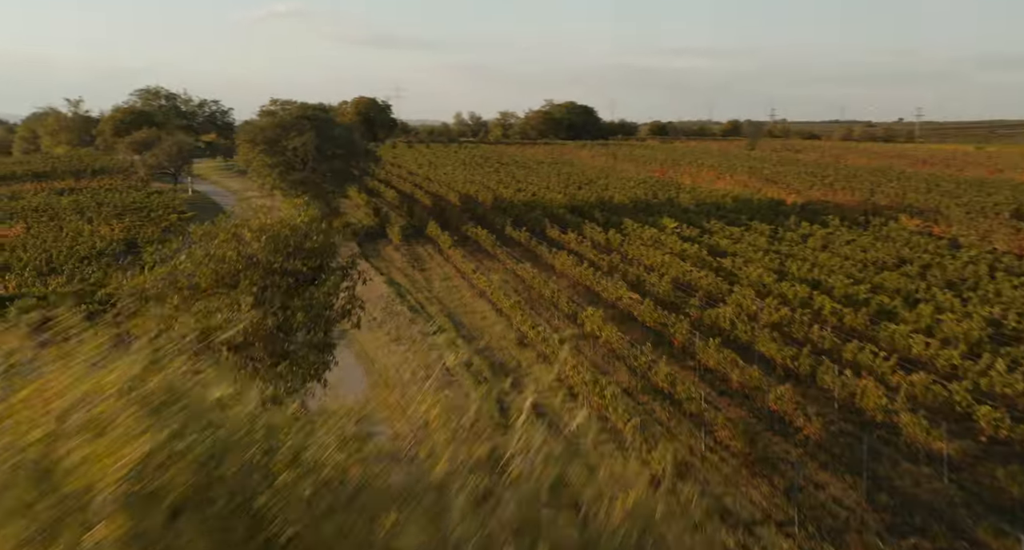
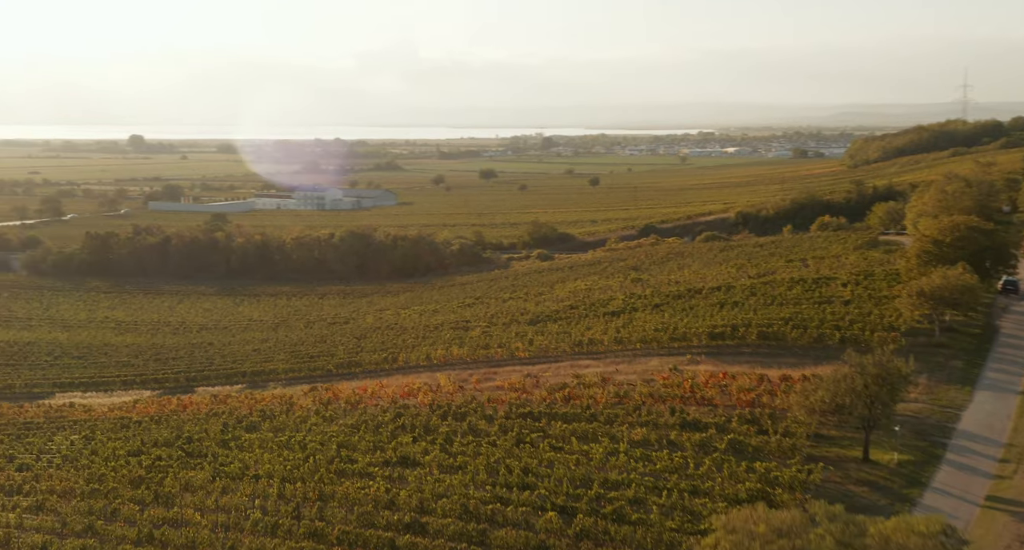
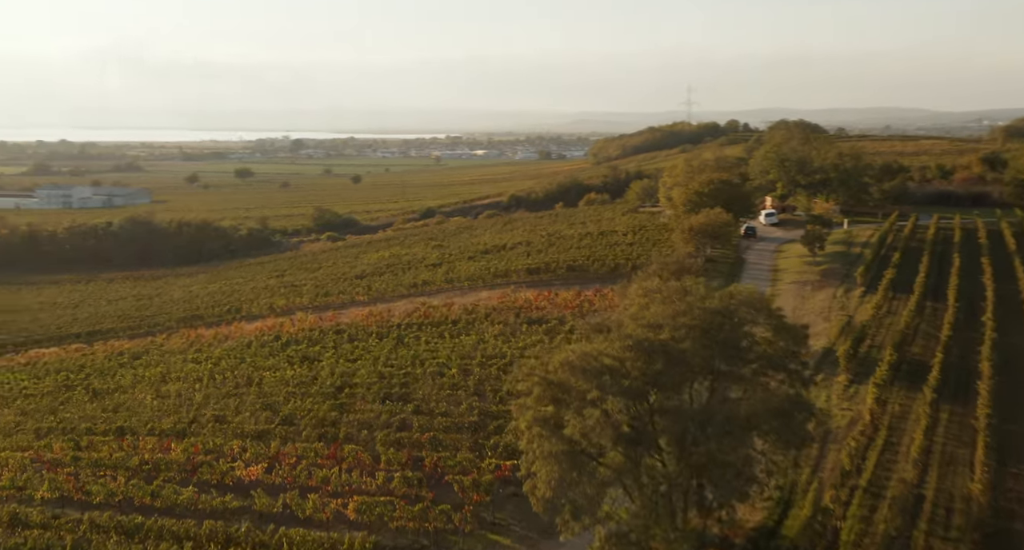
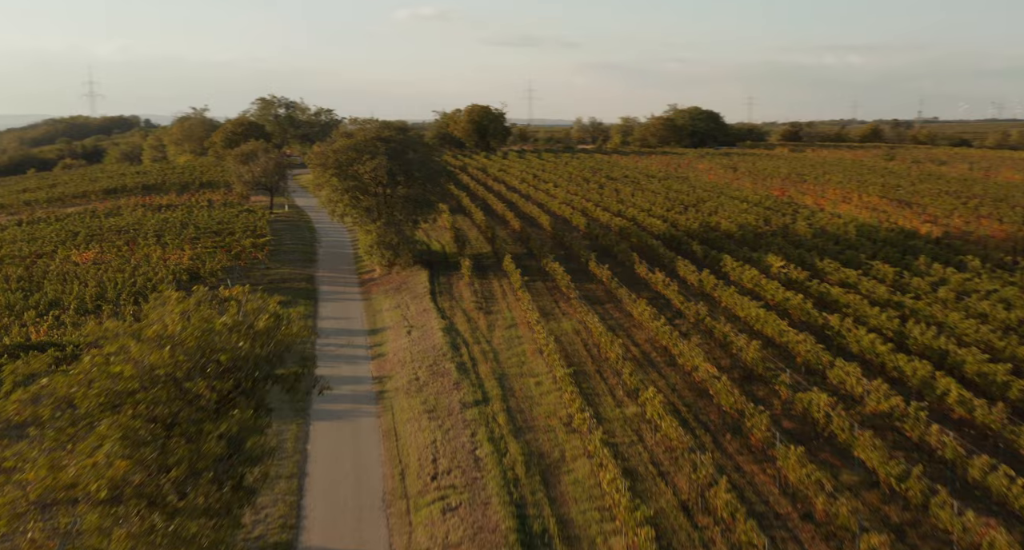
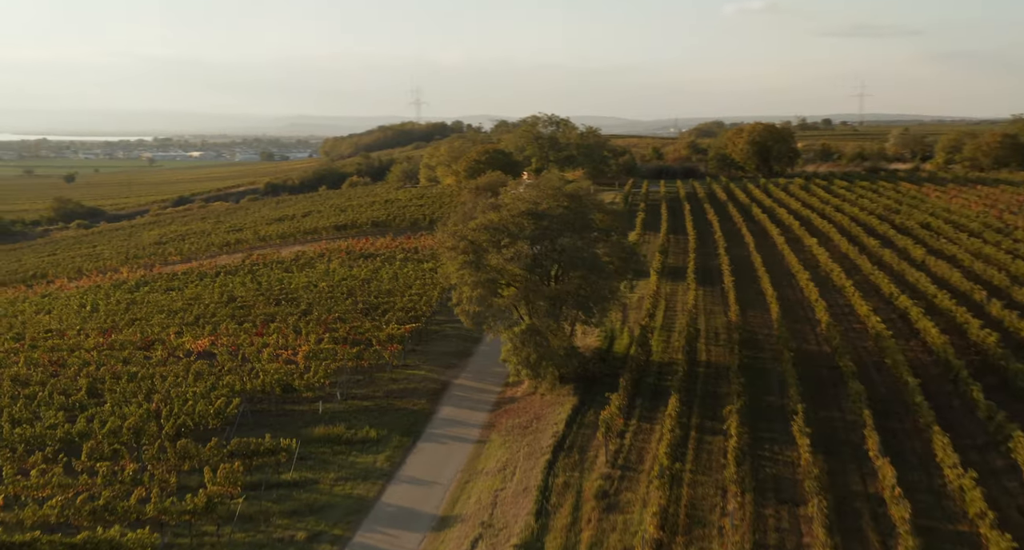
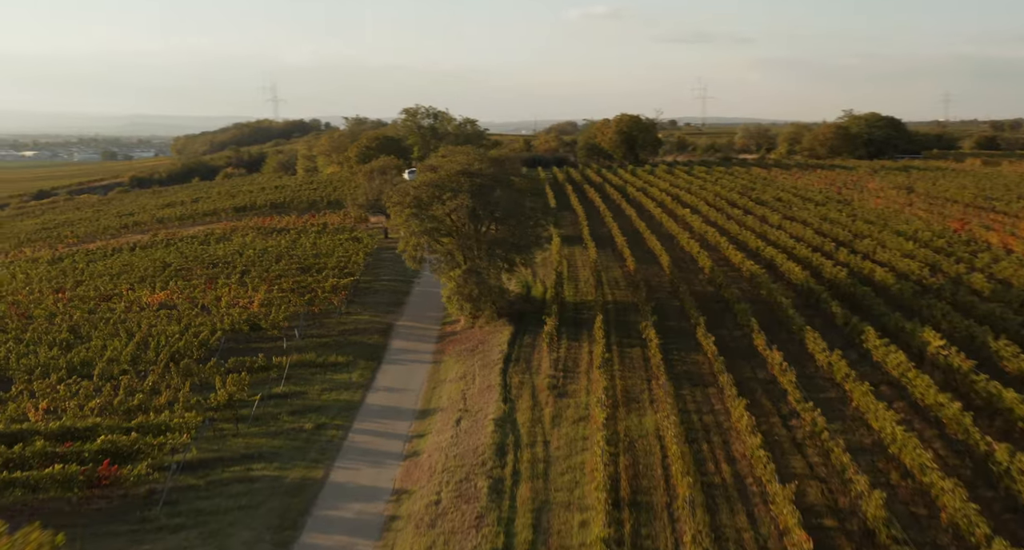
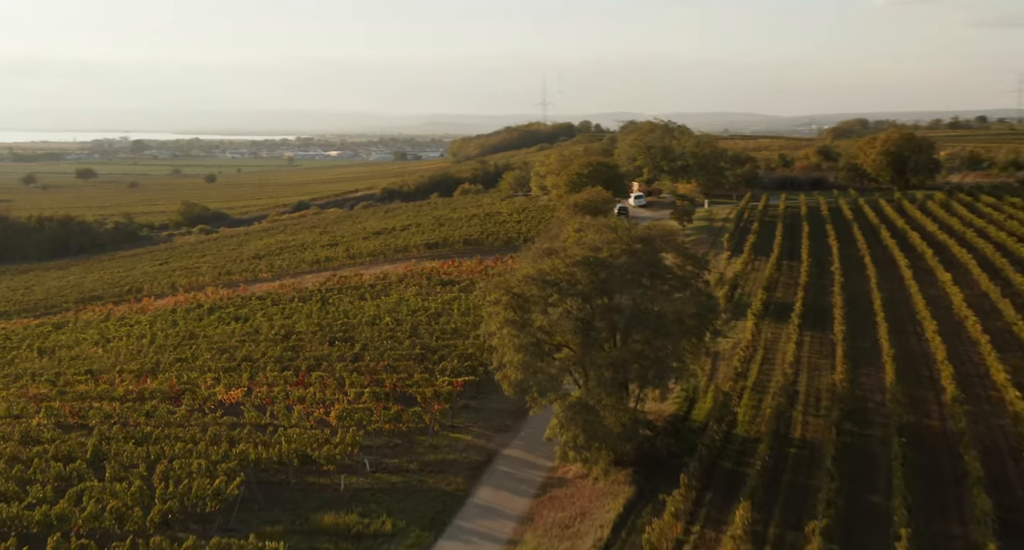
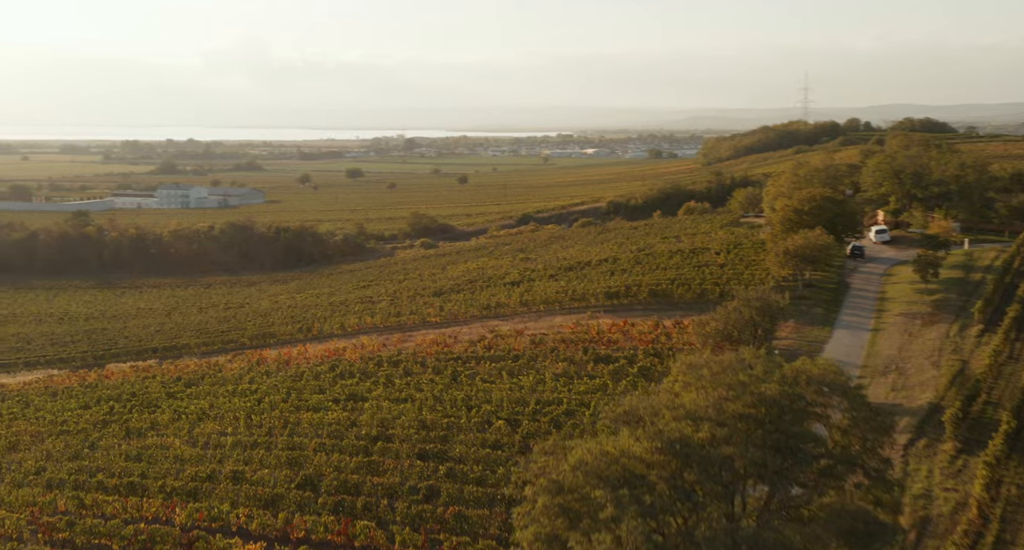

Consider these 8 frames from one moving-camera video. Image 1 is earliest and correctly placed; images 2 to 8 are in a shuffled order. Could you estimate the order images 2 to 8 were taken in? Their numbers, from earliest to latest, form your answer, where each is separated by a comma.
4, 6, 5, 7, 3, 8, 2
